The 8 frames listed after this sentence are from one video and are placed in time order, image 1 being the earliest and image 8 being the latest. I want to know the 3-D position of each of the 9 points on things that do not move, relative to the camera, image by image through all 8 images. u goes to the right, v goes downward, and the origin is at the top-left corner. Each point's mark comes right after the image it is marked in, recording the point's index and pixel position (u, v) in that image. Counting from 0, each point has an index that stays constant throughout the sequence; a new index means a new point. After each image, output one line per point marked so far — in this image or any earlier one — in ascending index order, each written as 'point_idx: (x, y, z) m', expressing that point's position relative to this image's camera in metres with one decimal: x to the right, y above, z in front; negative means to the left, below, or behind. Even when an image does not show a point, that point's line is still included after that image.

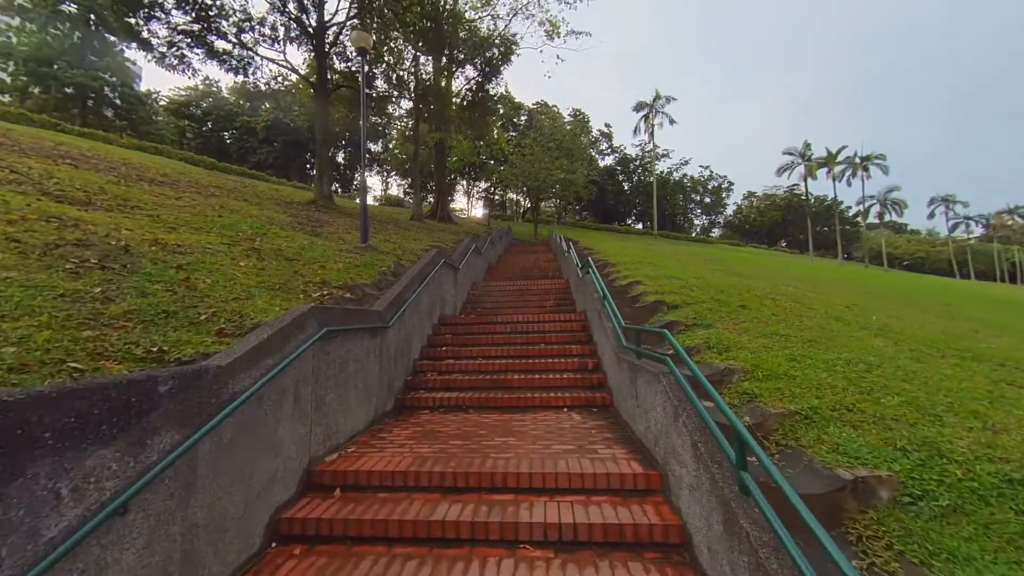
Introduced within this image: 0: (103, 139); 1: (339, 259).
0: (-22.8, +8.3, +19.8) m
1: (-5.3, +0.9, +10.6) m
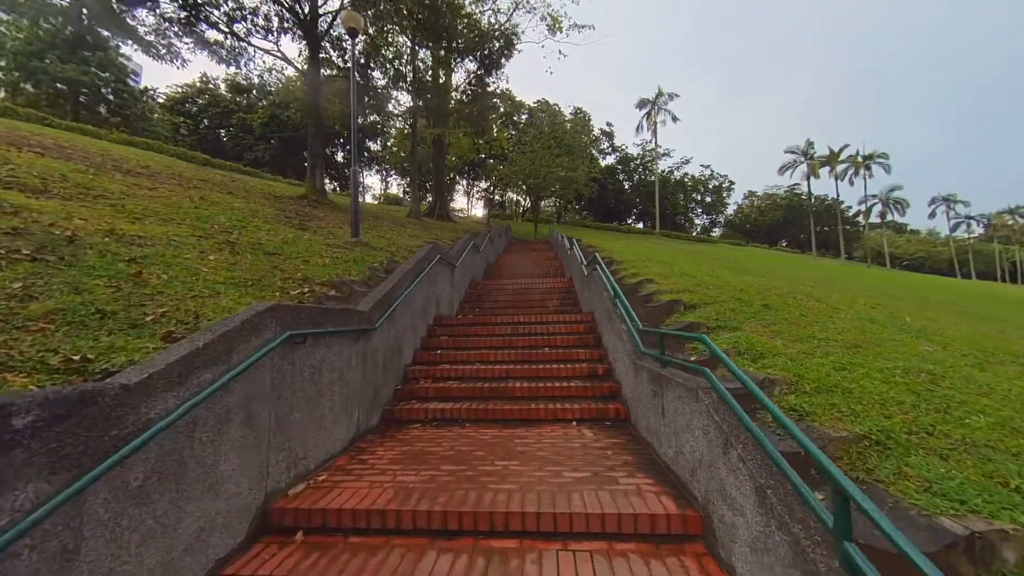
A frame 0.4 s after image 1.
0: (-22.9, +8.4, +19.4) m
1: (-5.3, +0.9, +10.2) m
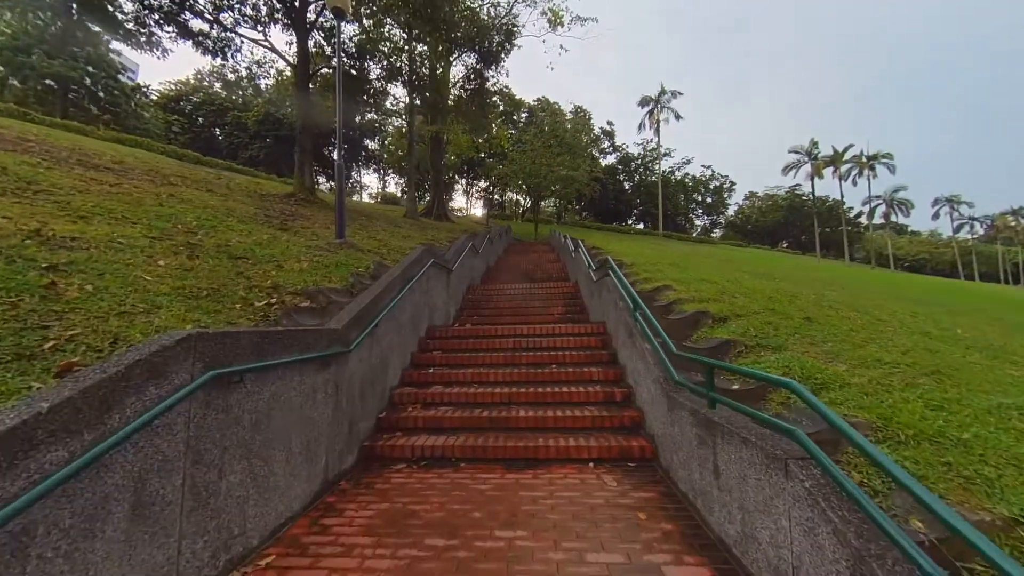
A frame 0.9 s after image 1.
0: (-22.9, +8.3, +18.9) m
1: (-5.3, +0.8, +9.8) m
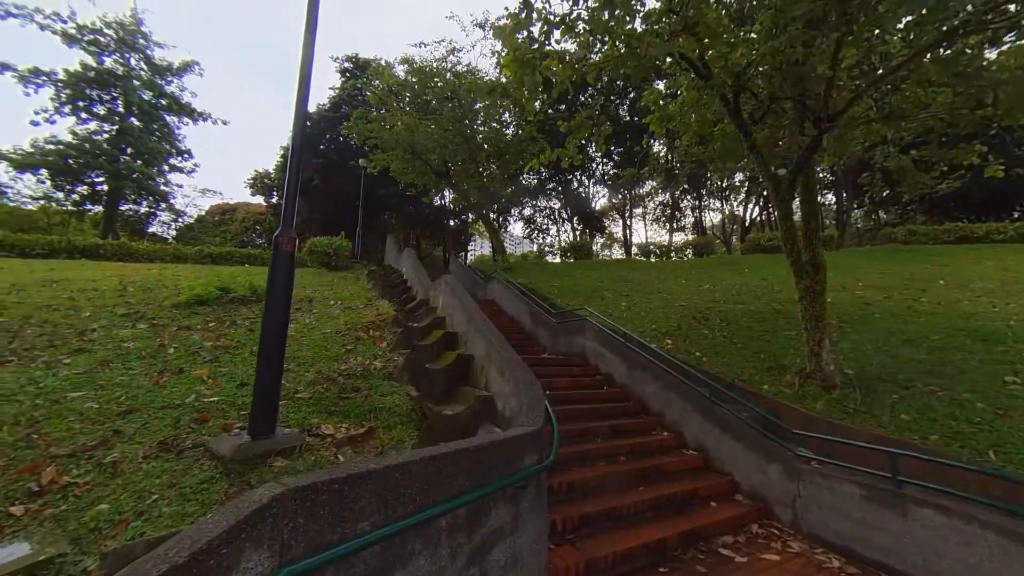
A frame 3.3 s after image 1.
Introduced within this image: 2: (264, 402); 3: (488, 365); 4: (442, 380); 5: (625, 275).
0: (-21.6, +2.5, +12.3) m
1: (-6.9, -2.5, -2.1) m
2: (-1.0, -0.5, +1.5) m
3: (-0.2, -0.5, +2.3) m
4: (-0.4, -0.6, +2.3) m
5: (+2.4, +0.3, +7.7) m
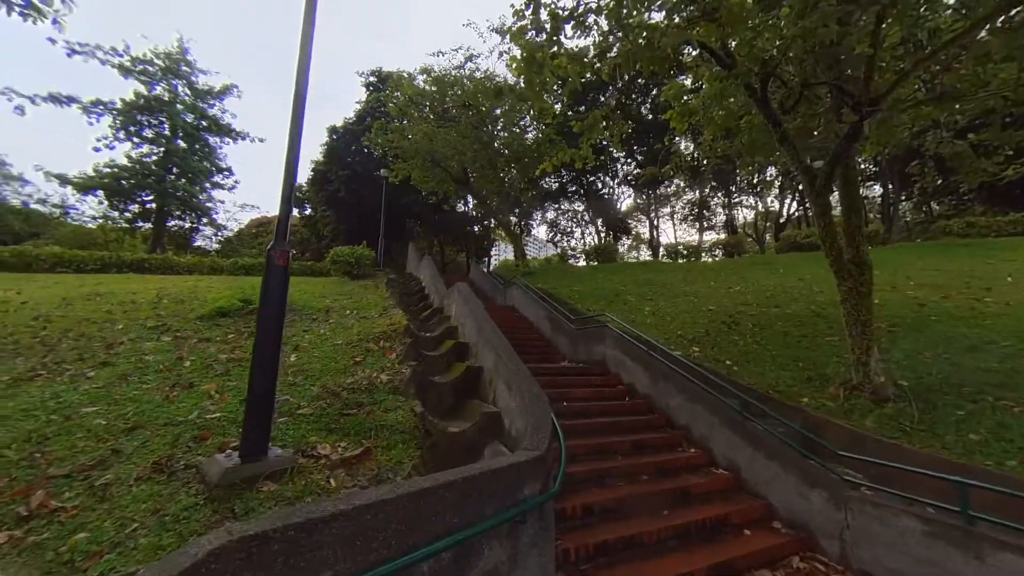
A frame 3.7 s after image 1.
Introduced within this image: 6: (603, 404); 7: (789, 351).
0: (-20.8, +1.9, +13.7) m
1: (-7.0, -2.6, -1.7) m
2: (-1.0, -0.5, +1.4) m
3: (-0.1, -0.6, +2.2) m
4: (-0.4, -0.6, +2.2) m
5: (+2.9, +0.2, +7.4) m
6: (+0.8, -1.0, +3.2) m
7: (+2.7, -0.6, +3.5) m
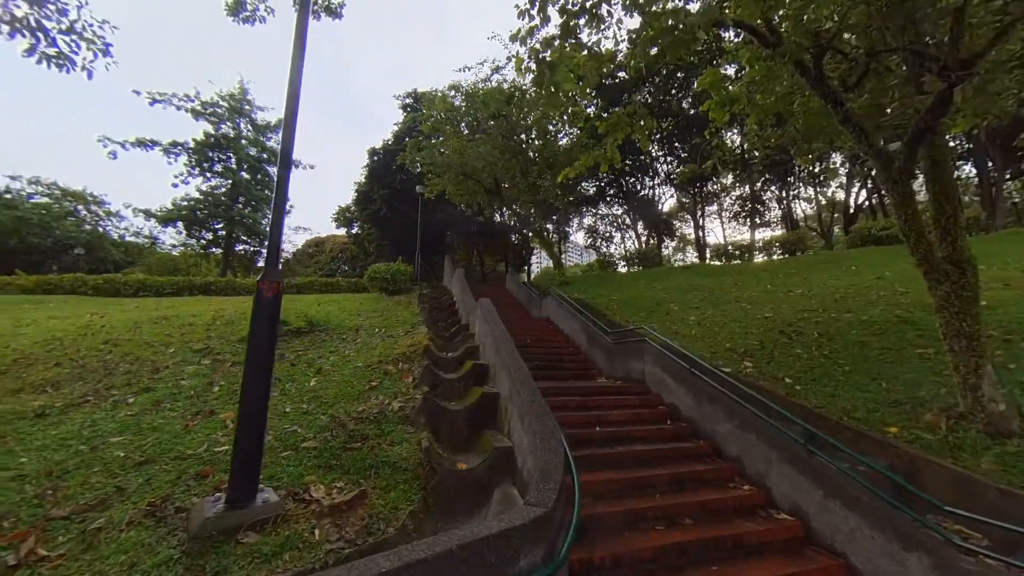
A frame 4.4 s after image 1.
0: (-19.3, +0.8, +15.9) m
1: (-7.3, -2.9, -1.1) m
2: (-1.0, -0.7, +1.3) m
3: (0.0, -0.7, +2.0) m
4: (-0.3, -0.8, +2.1) m
5: (+3.5, +0.1, +6.8) m
6: (+1.0, -1.1, +2.9) m
7: (+3.0, -0.7, +3.0) m
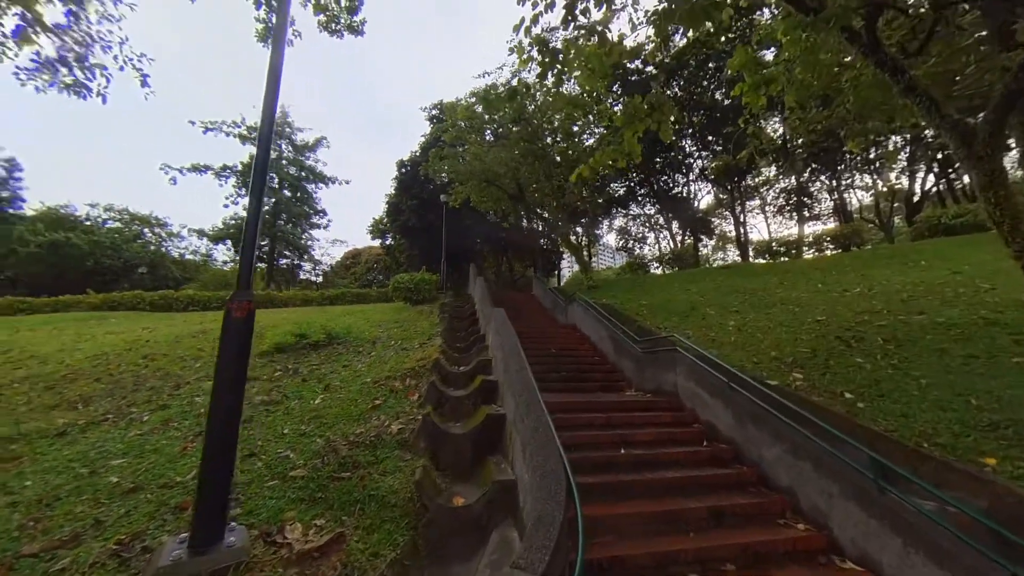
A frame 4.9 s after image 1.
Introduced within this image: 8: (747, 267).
0: (-17.9, +0.1, +17.4) m
1: (-7.5, -3.1, -0.7) m
2: (-1.0, -0.7, +1.2) m
3: (0.0, -0.7, +1.8) m
4: (-0.2, -0.8, +1.9) m
5: (+4.0, +0.1, +6.3) m
6: (+1.2, -1.2, +2.6) m
7: (+3.1, -0.6, +2.5) m
8: (+5.5, +0.5, +8.3) m
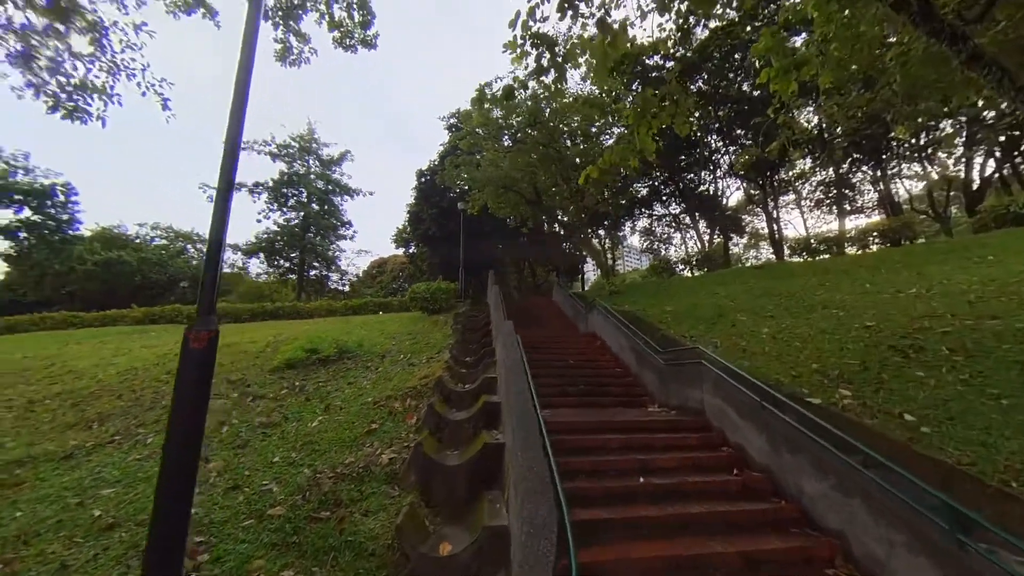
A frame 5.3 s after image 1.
0: (-16.8, -0.6, +18.4) m
1: (-7.6, -3.3, -0.4) m
2: (-1.1, -0.8, +1.1) m
3: (0.0, -0.8, +1.6) m
4: (-0.2, -0.9, +1.7) m
5: (+4.2, 0.0, +5.8) m
6: (+1.2, -1.2, +2.3) m
7: (+3.1, -0.7, +2.1) m
8: (+5.9, +0.5, +7.8) m
